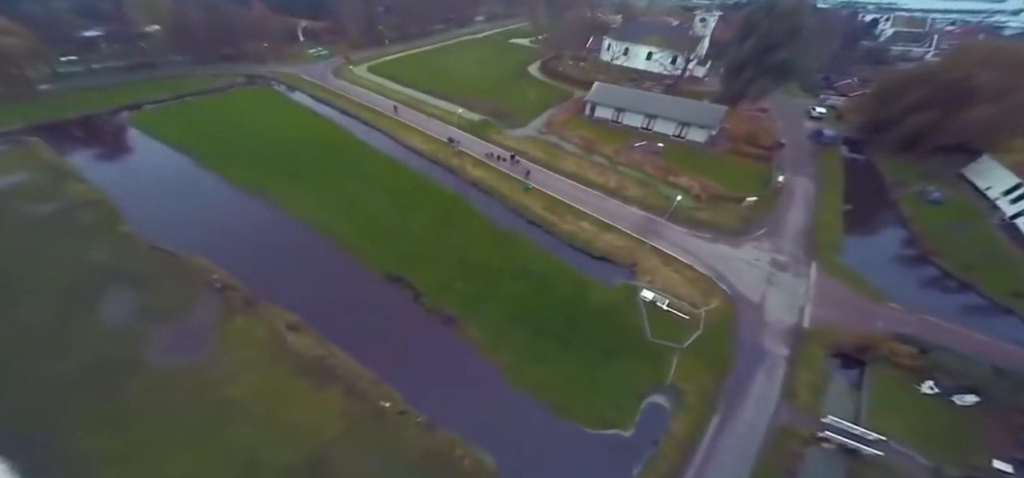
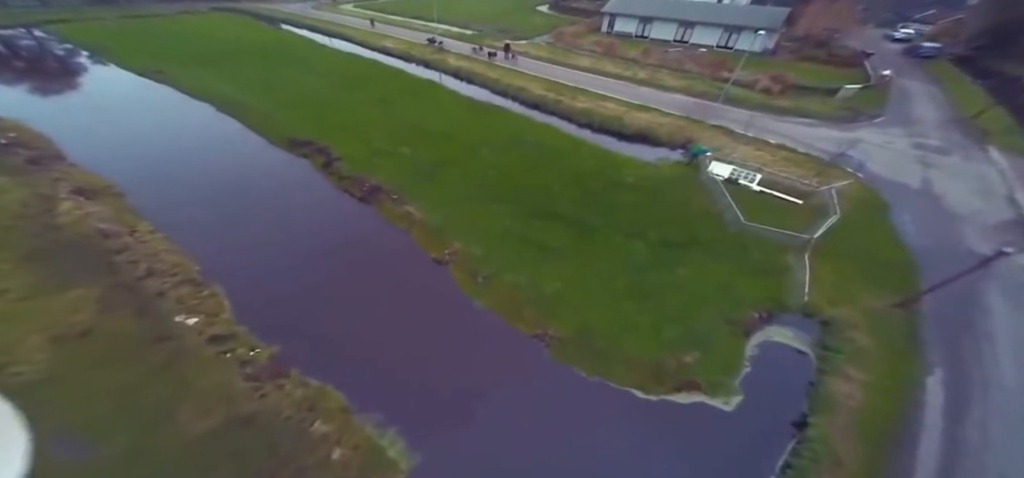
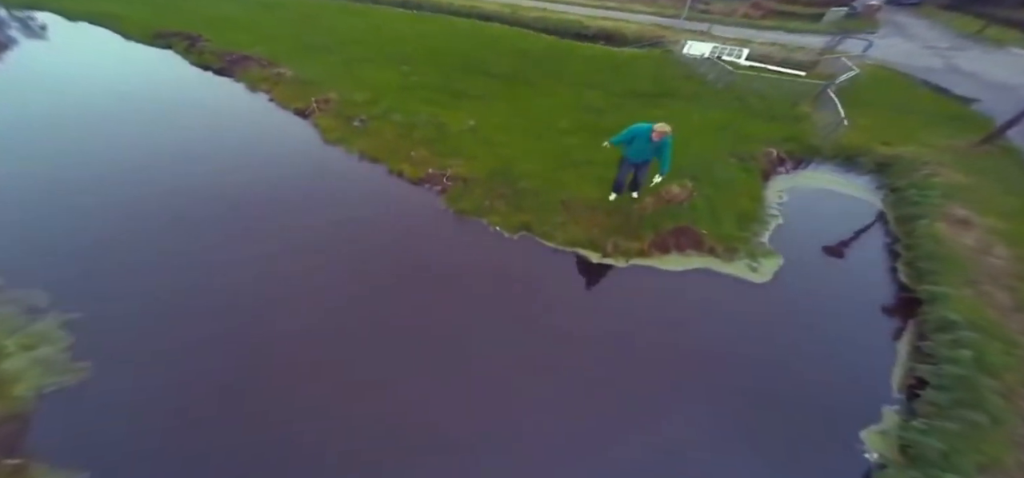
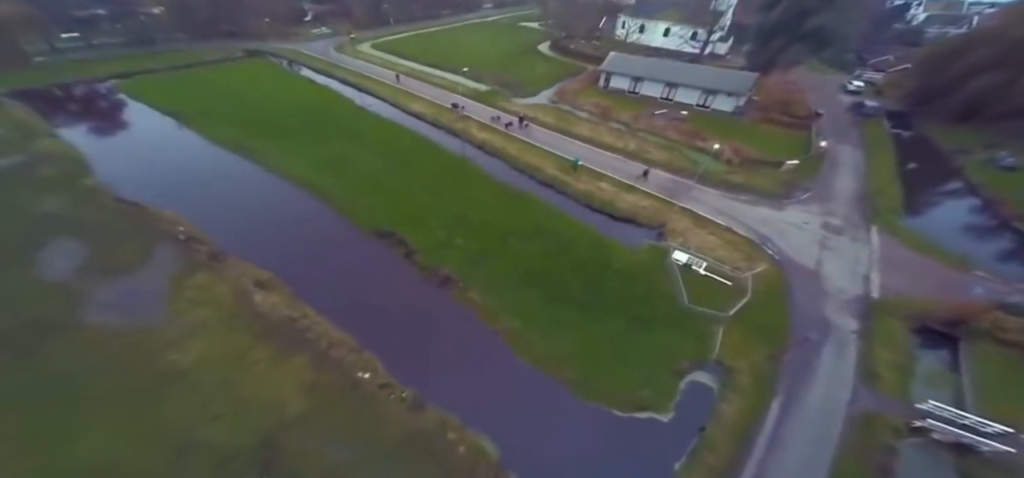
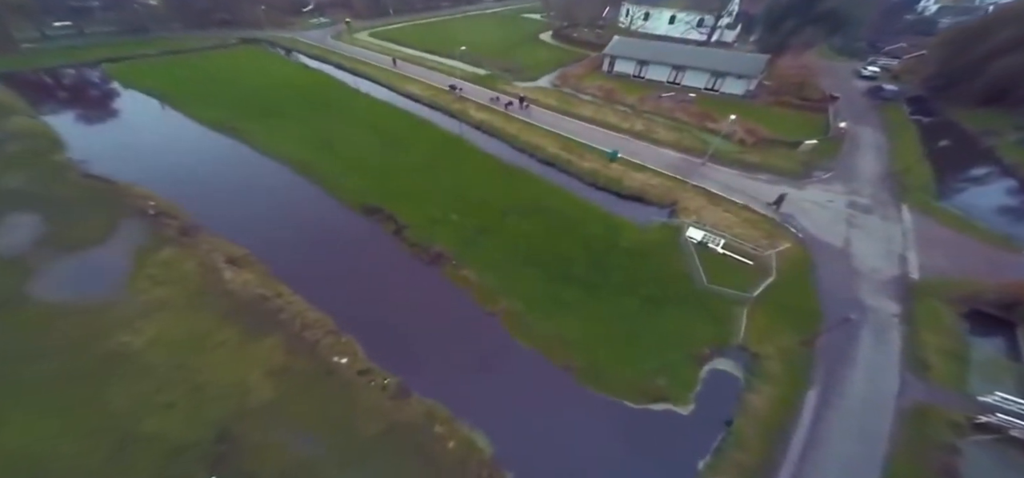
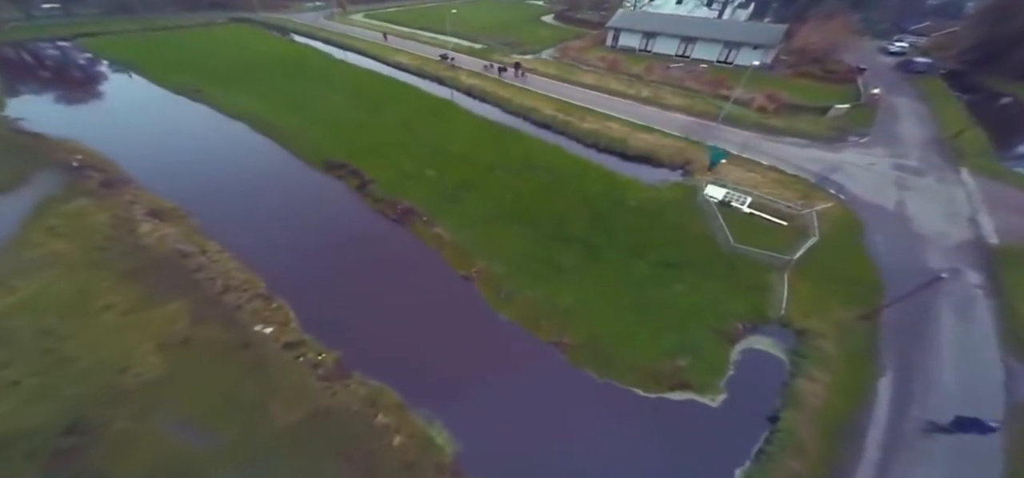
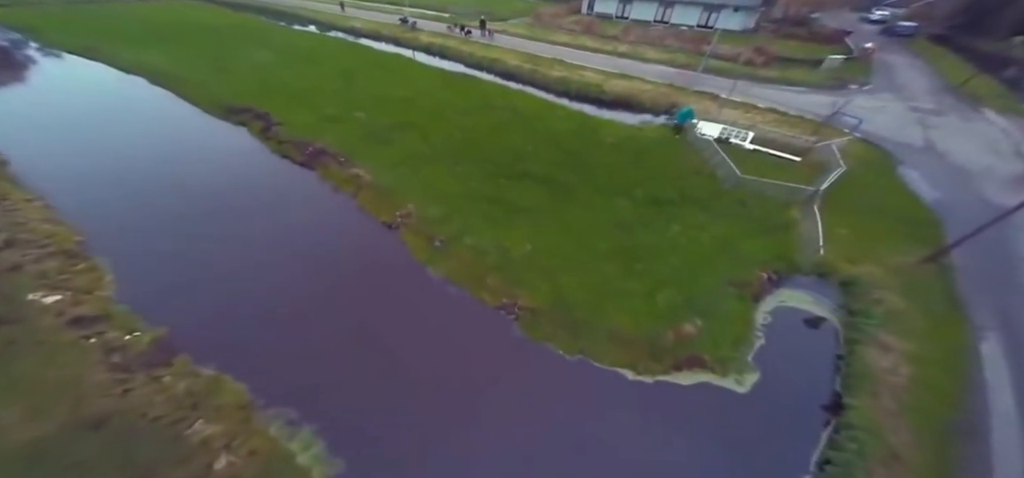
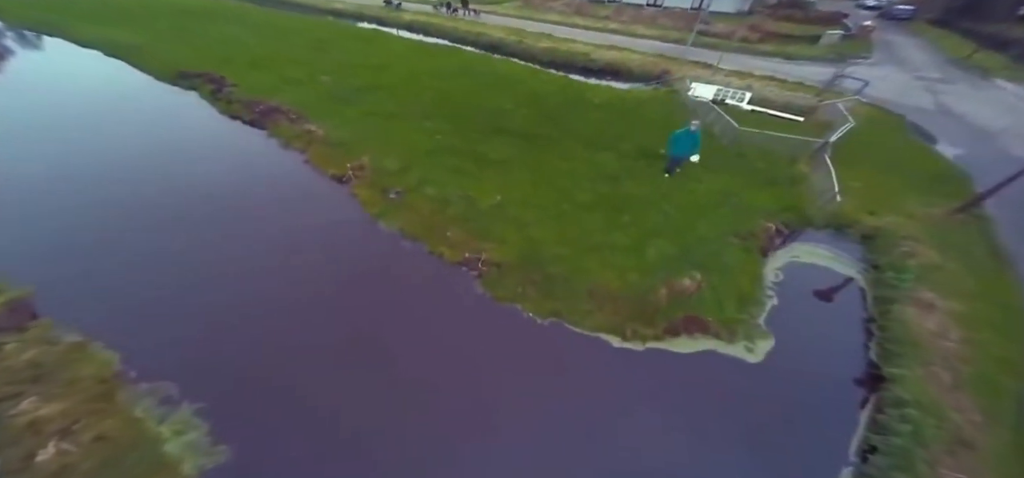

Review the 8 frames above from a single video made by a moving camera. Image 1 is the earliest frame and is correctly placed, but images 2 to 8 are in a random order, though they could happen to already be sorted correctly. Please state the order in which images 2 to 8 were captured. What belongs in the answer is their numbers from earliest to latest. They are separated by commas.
4, 5, 6, 2, 7, 8, 3
